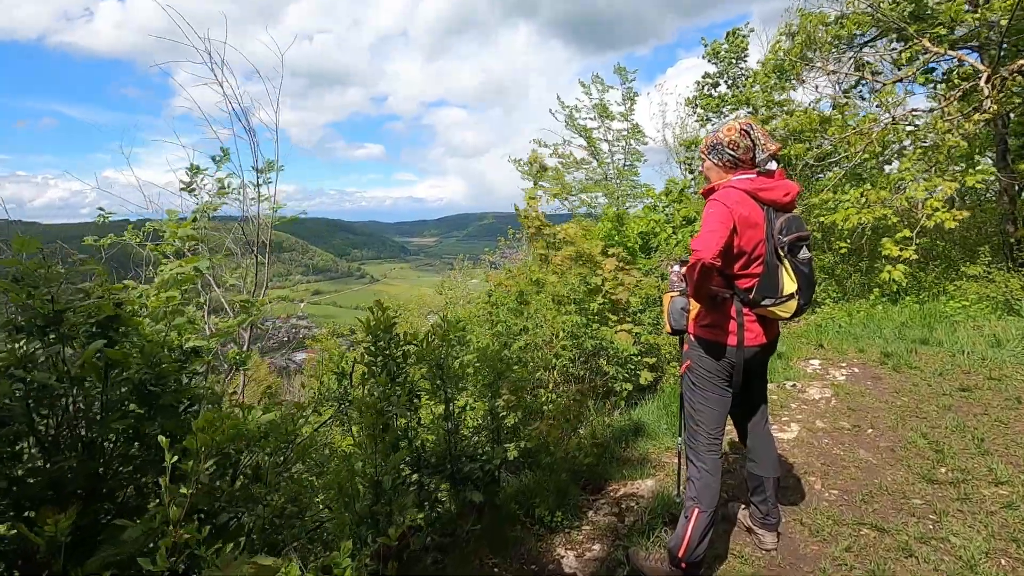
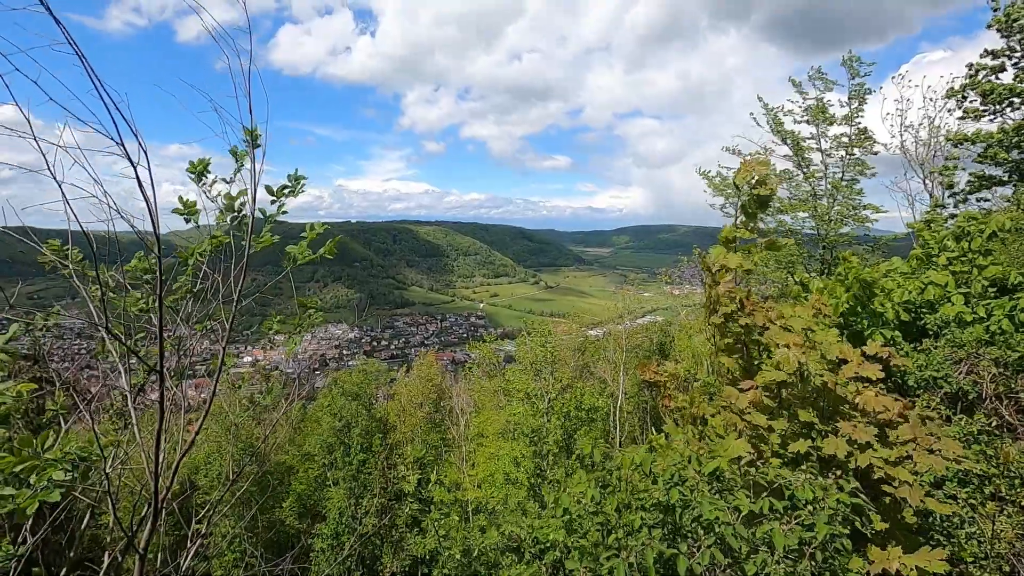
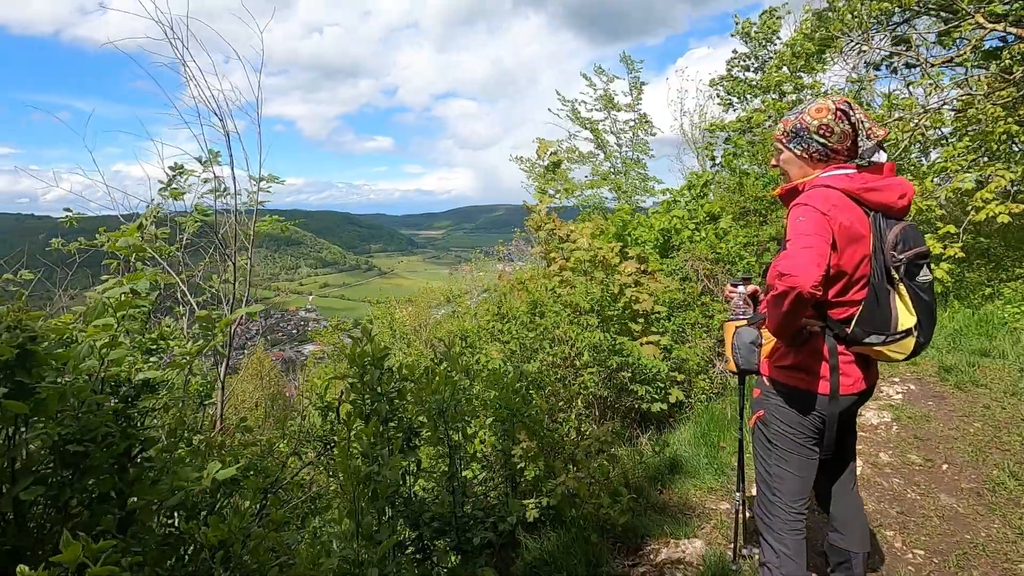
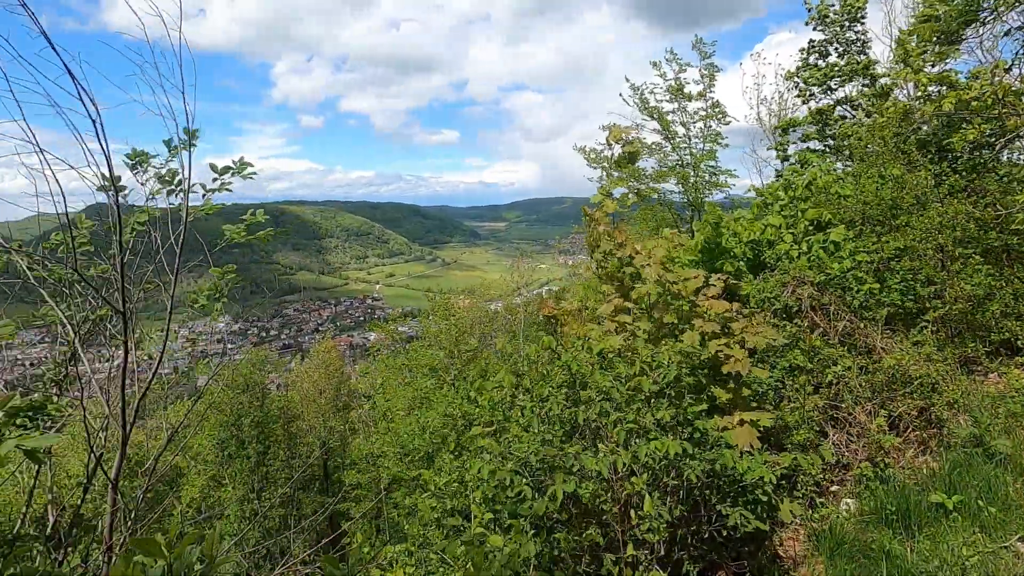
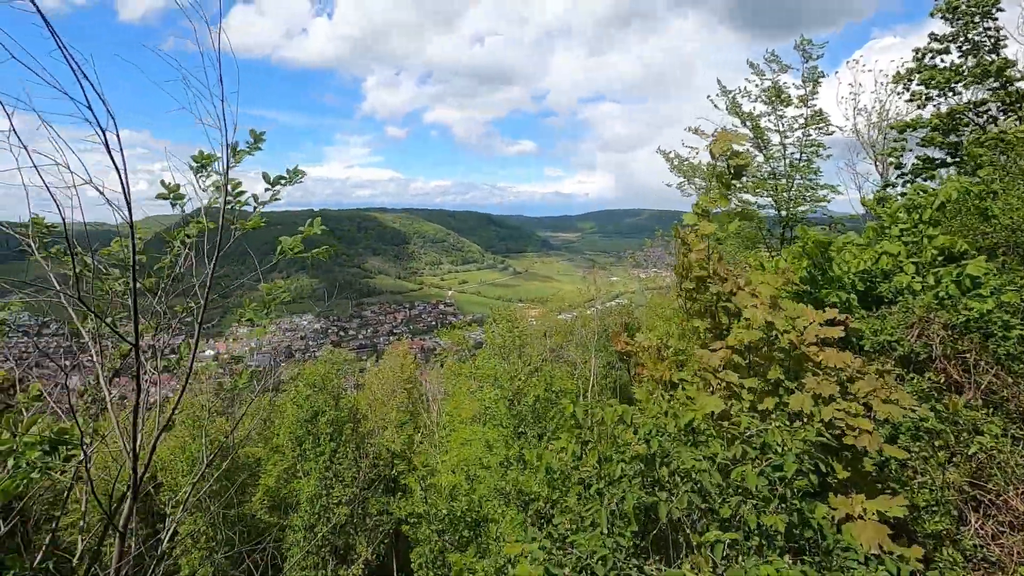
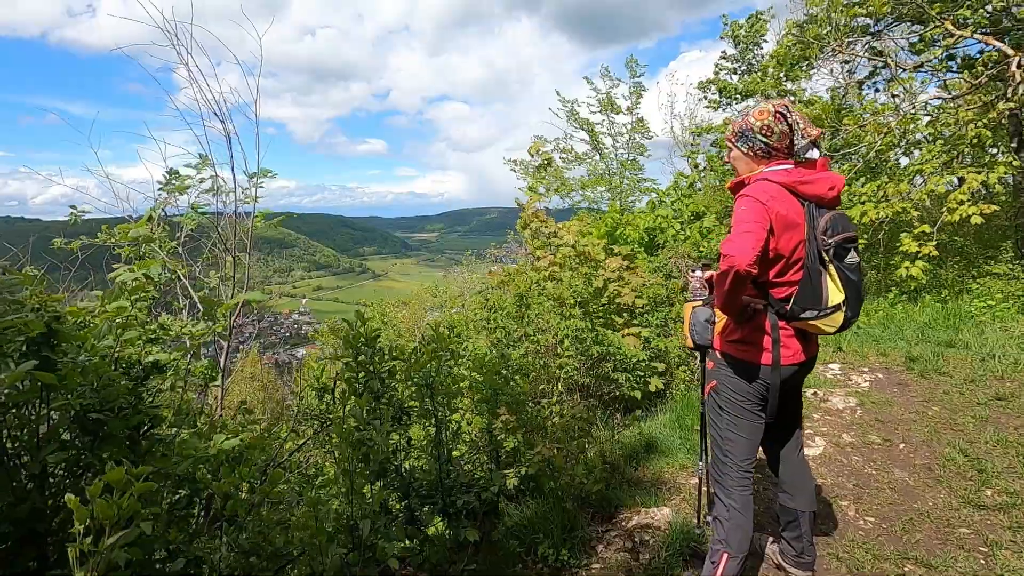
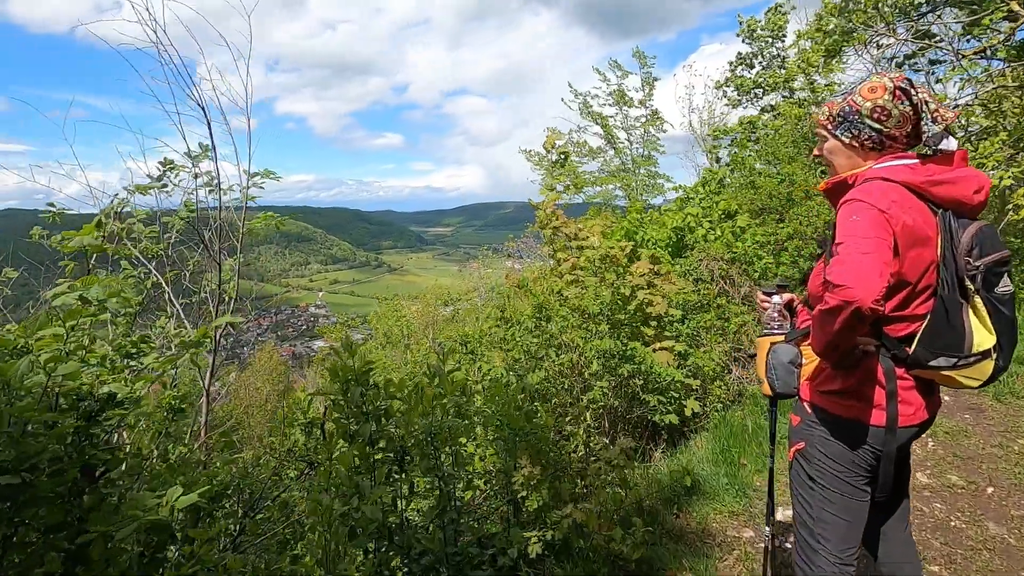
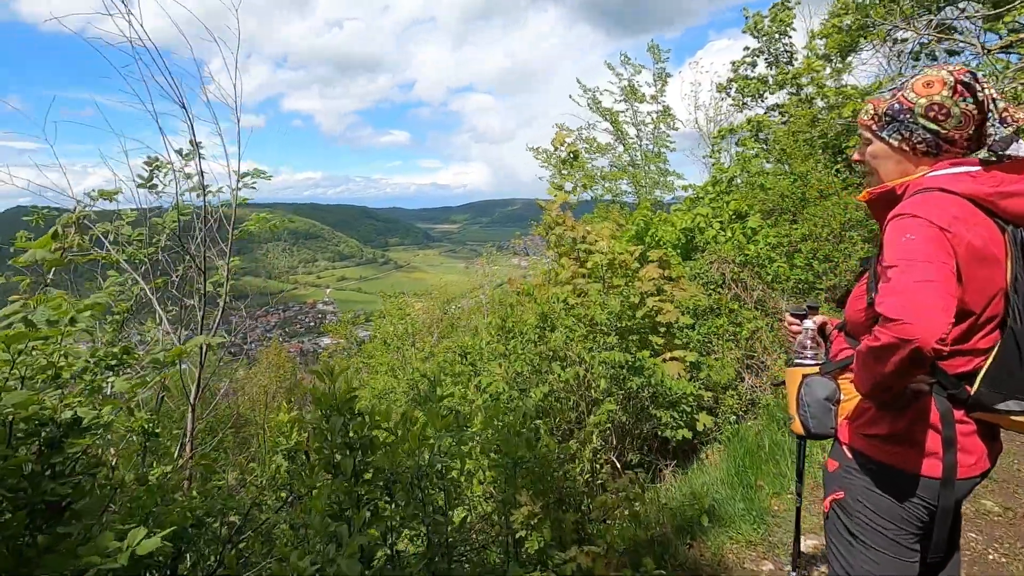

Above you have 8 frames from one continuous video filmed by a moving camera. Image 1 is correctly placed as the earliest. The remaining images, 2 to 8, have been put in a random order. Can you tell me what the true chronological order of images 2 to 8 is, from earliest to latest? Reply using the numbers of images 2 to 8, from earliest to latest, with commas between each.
6, 3, 7, 8, 4, 5, 2
